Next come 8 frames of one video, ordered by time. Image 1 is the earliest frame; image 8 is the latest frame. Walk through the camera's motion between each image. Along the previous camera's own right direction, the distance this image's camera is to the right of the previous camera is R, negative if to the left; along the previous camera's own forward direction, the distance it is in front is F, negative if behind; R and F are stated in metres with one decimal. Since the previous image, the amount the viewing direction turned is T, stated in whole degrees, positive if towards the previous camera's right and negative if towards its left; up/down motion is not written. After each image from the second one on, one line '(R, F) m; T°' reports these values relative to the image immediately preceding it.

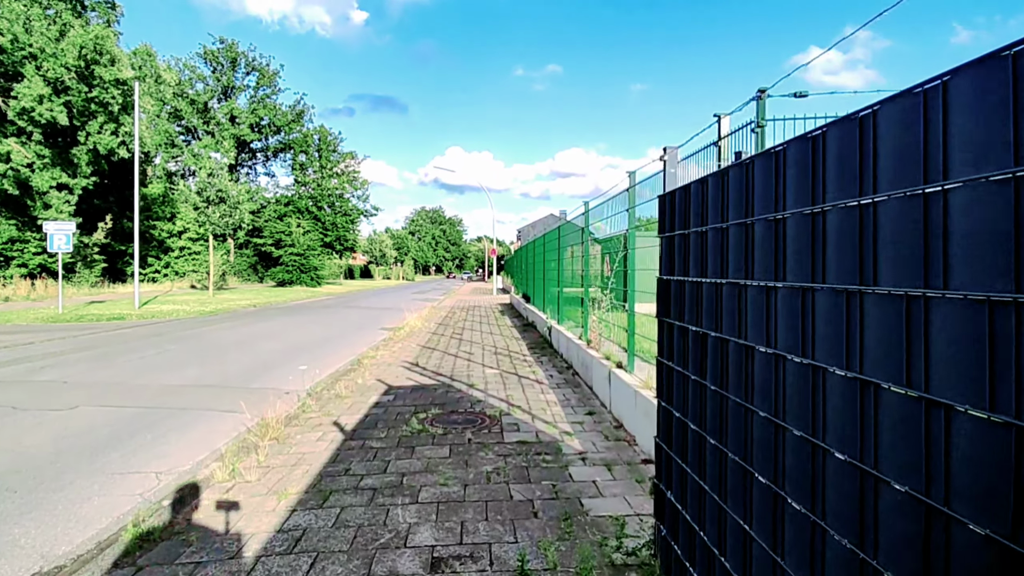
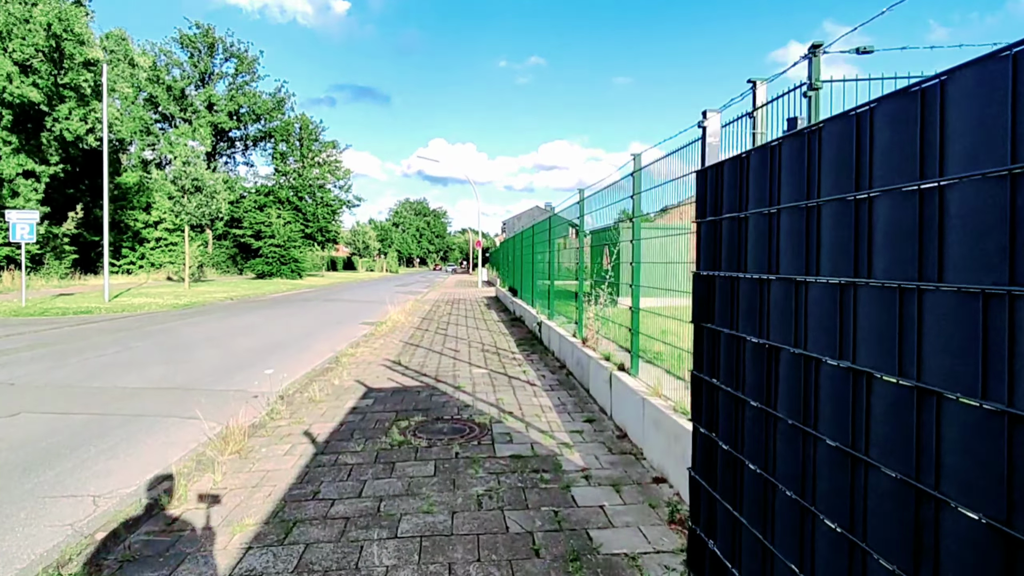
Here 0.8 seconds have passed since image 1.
(-0.1, +0.6) m; +1°
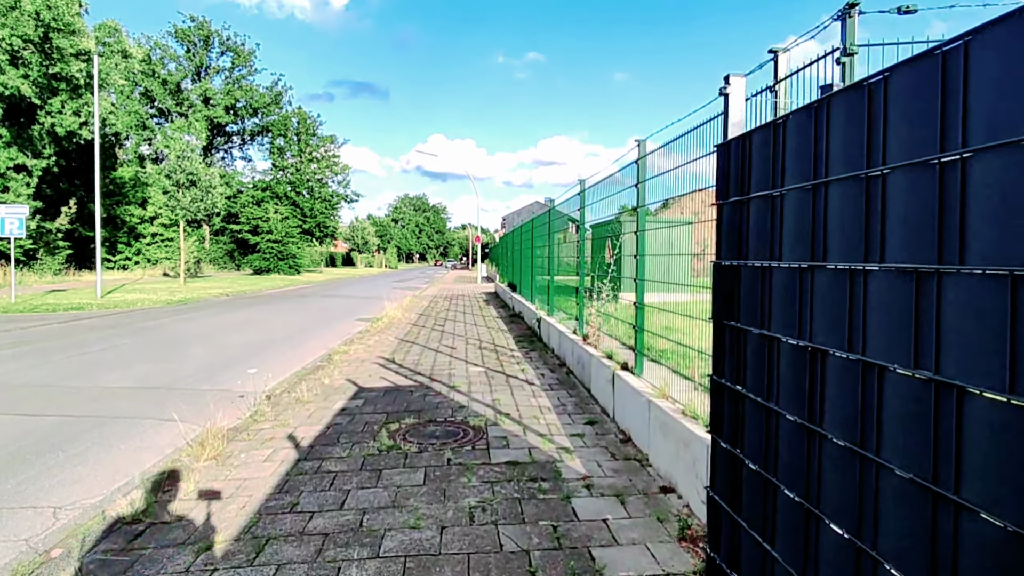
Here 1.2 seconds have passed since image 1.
(0.0, +0.3) m; 0°
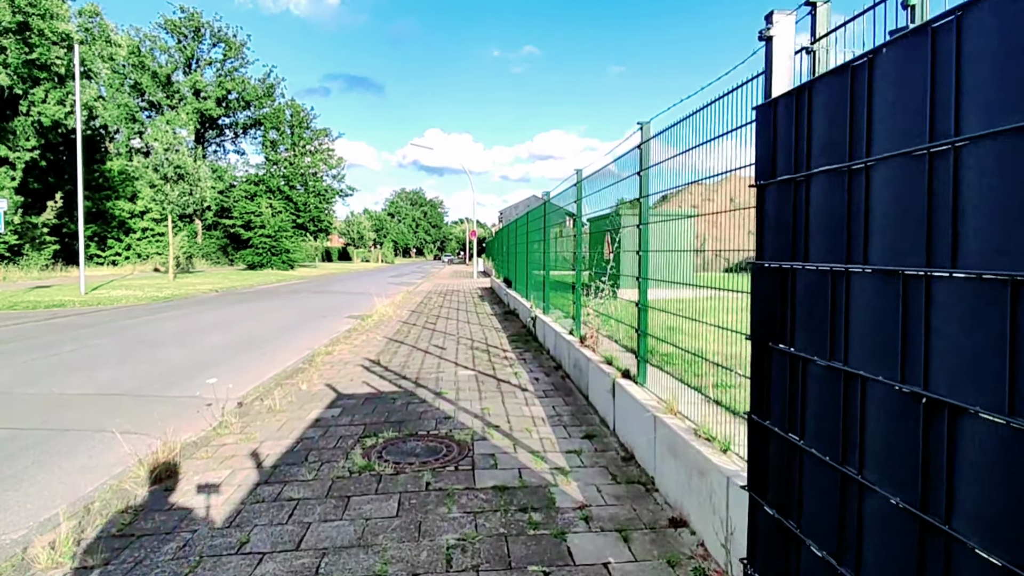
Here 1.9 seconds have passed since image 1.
(+0.1, +0.5) m; 0°
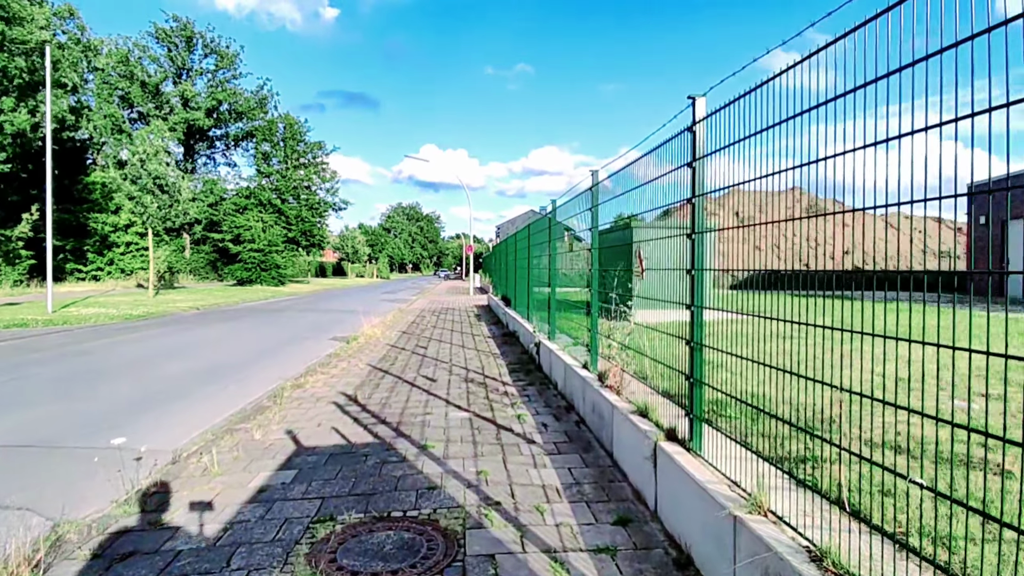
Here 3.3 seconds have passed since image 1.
(-0.1, +1.2) m; 0°
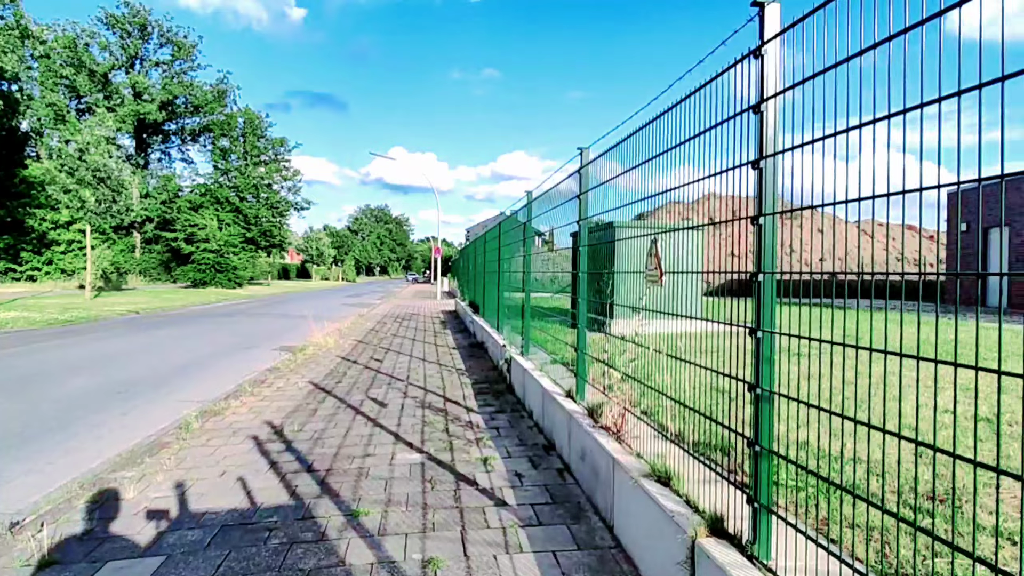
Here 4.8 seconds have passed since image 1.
(0.0, +1.2) m; +3°
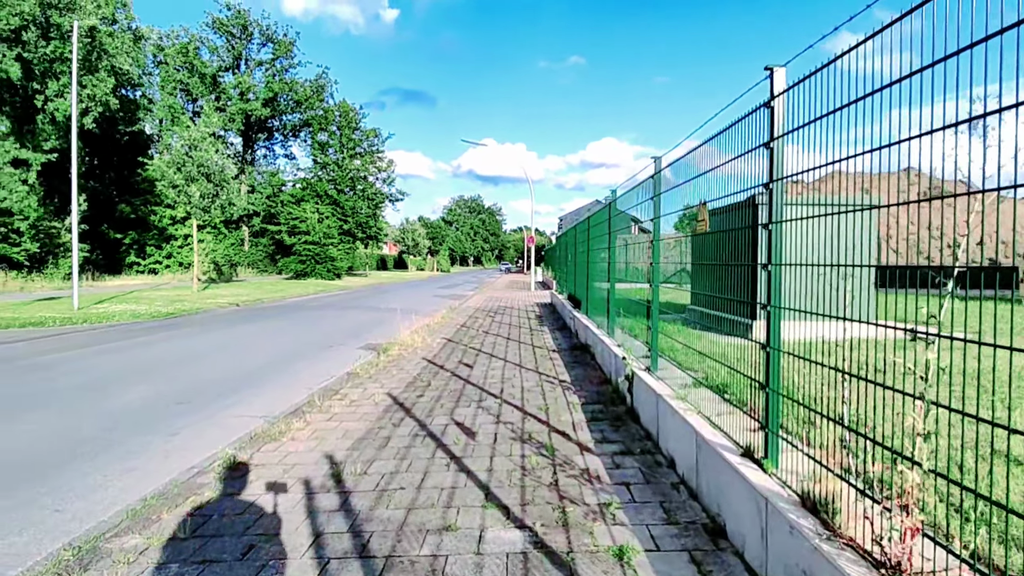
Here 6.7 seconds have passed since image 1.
(-0.3, +1.5) m; -9°
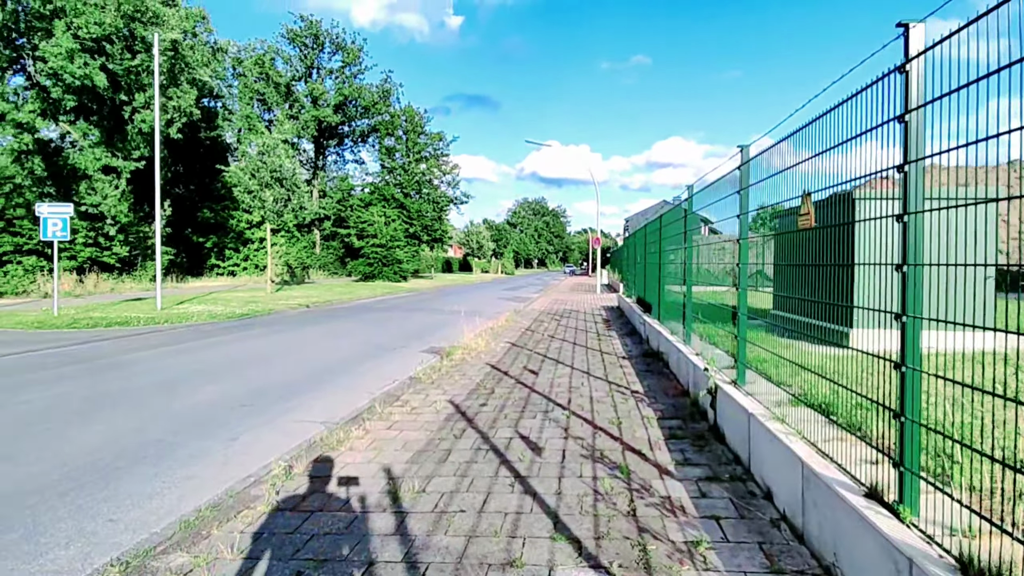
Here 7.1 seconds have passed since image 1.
(0.0, +0.4) m; -6°
